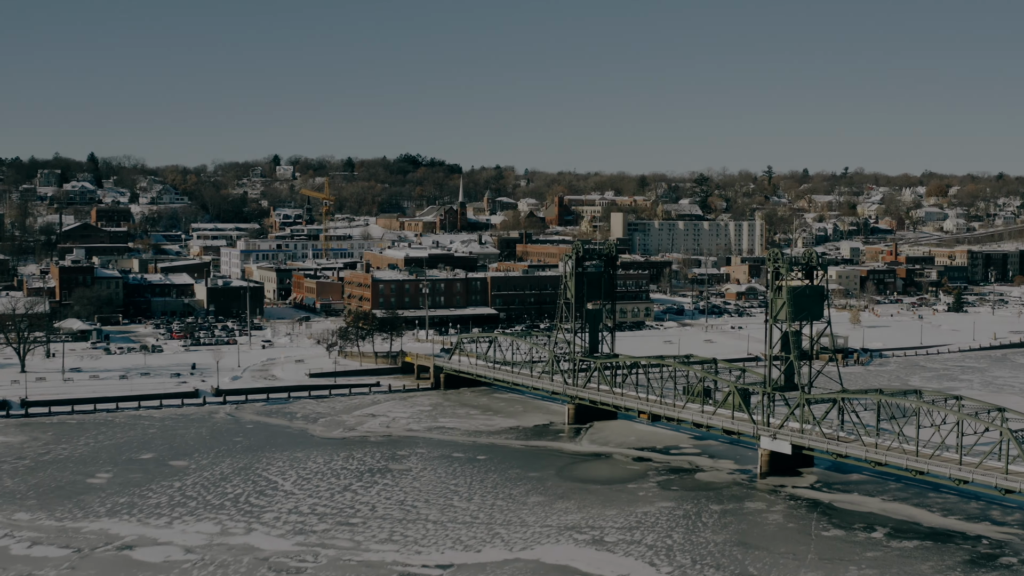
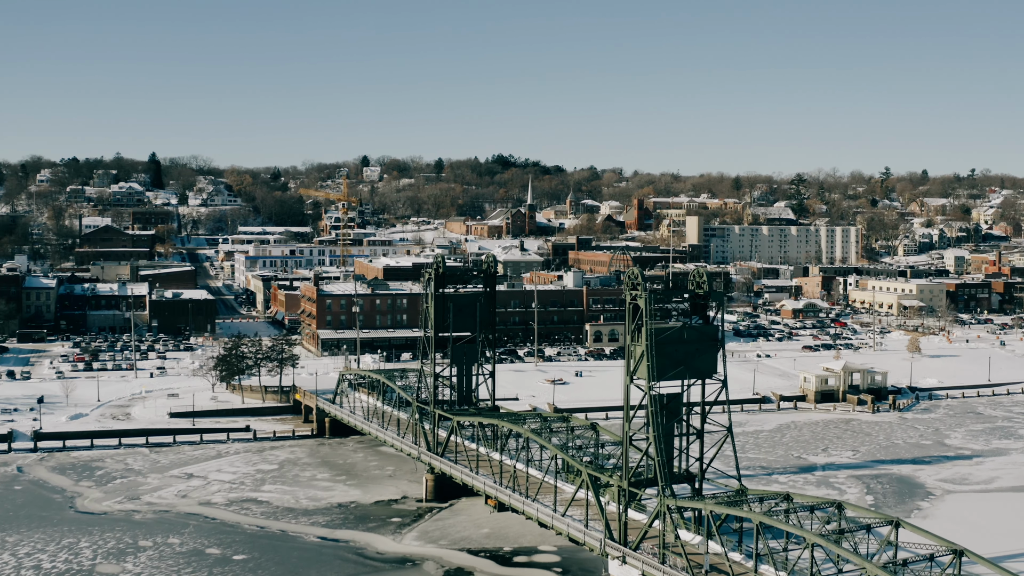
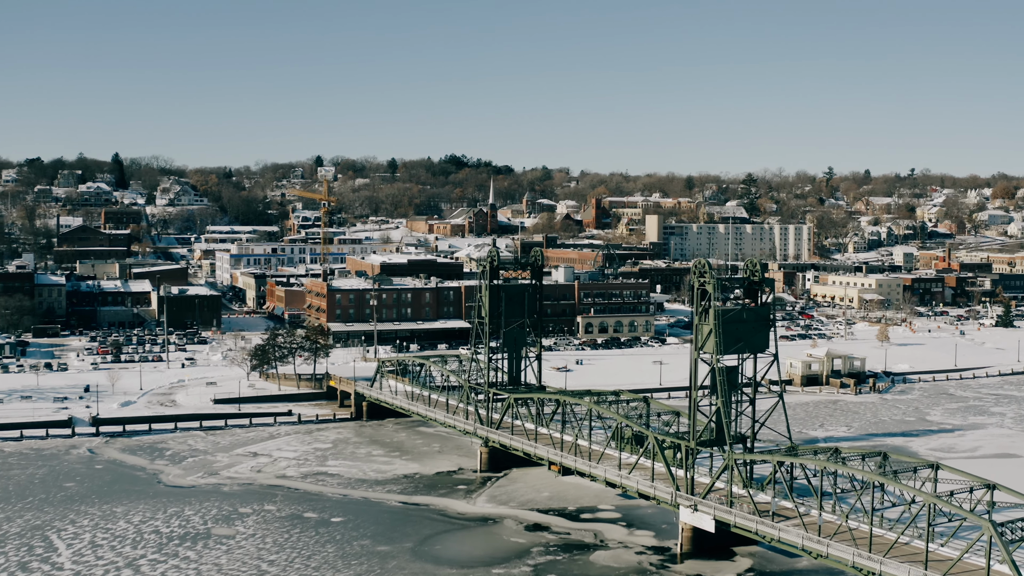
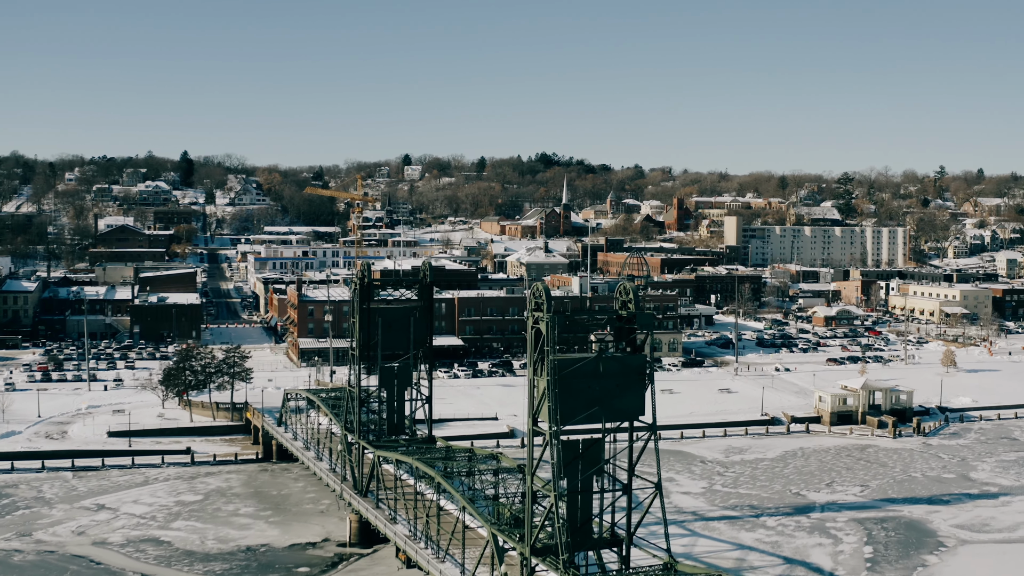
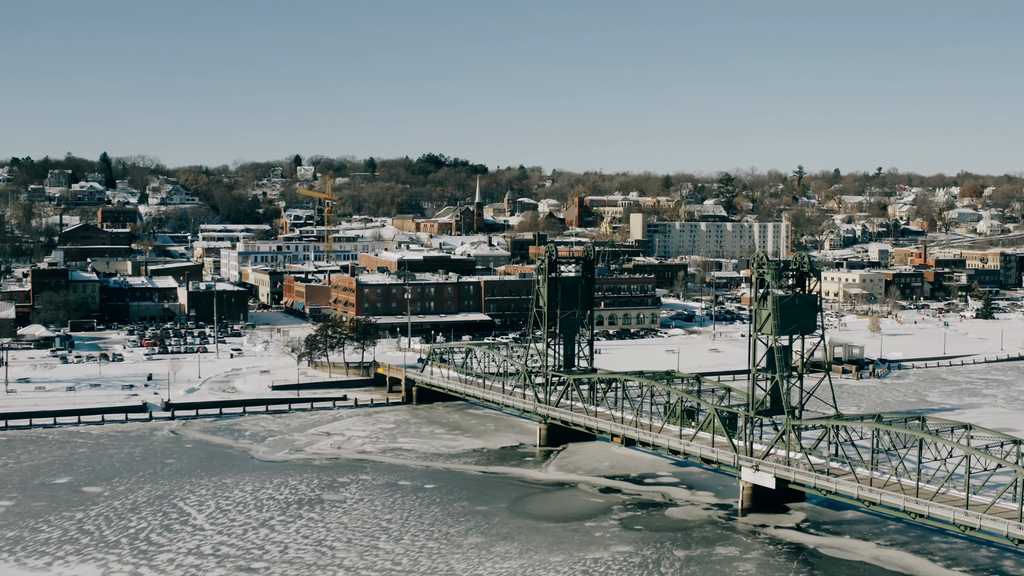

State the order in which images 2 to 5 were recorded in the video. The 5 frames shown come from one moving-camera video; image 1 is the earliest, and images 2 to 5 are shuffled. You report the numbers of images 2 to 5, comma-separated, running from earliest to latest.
5, 3, 2, 4
